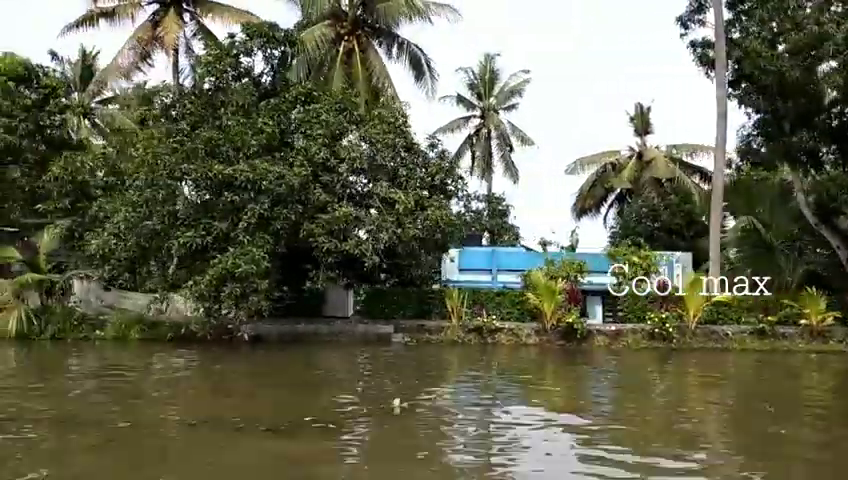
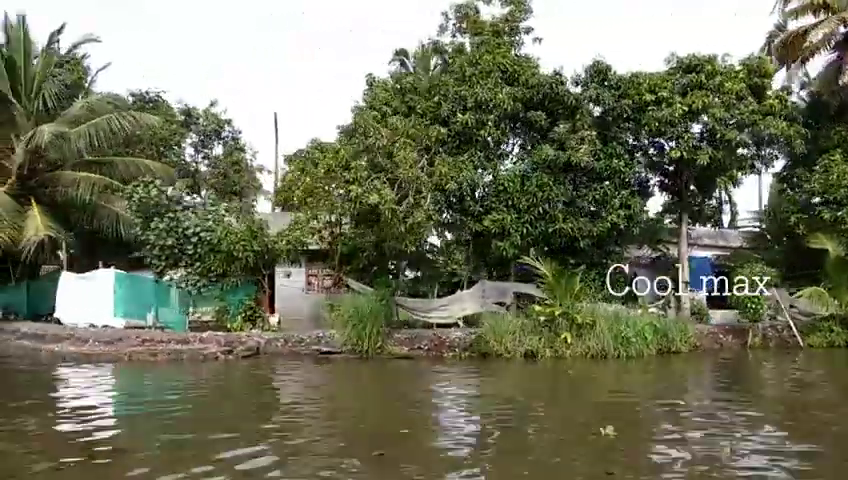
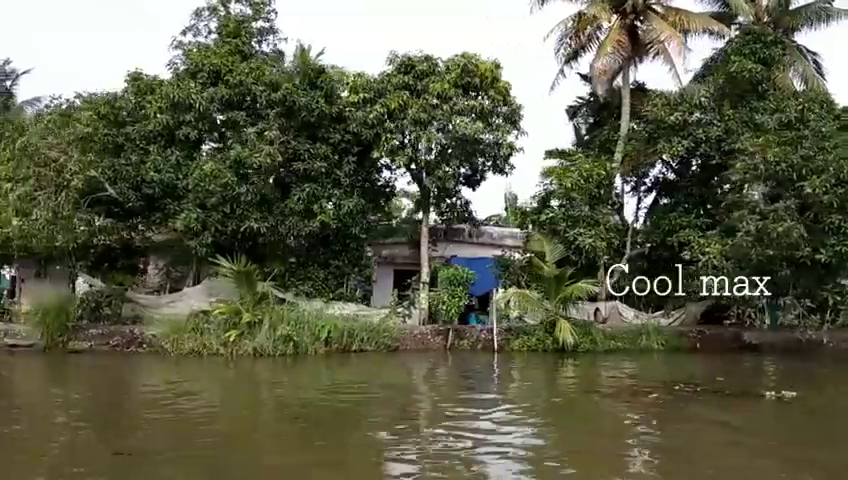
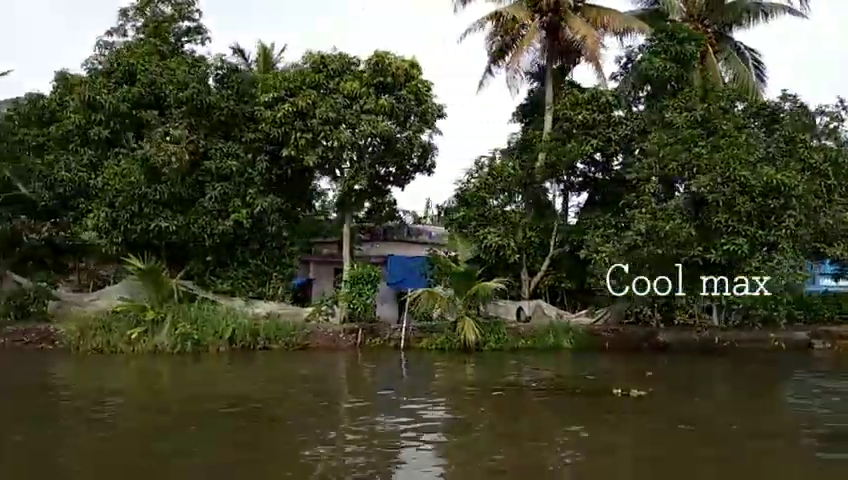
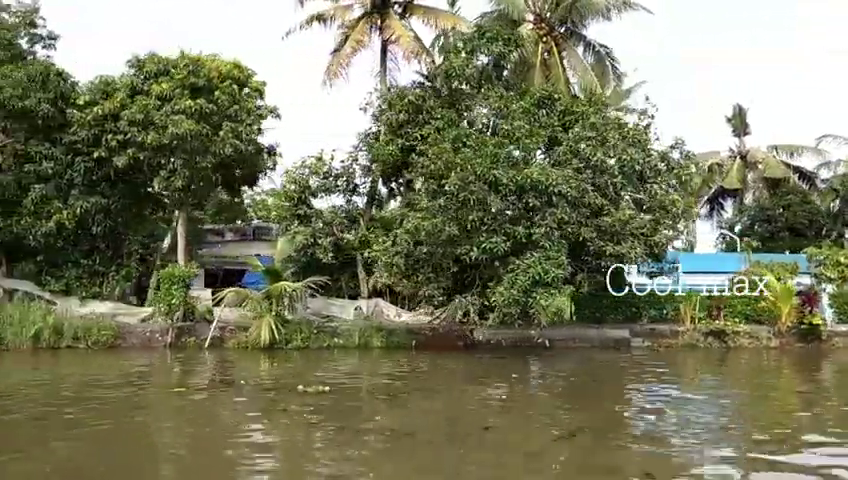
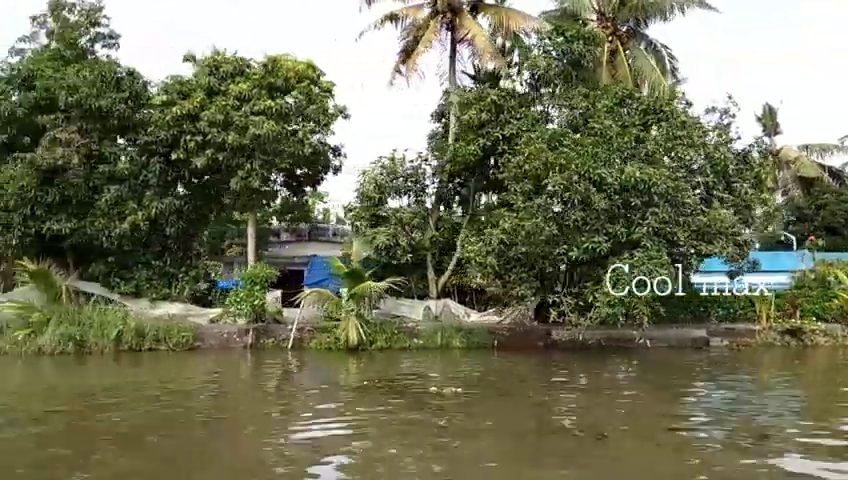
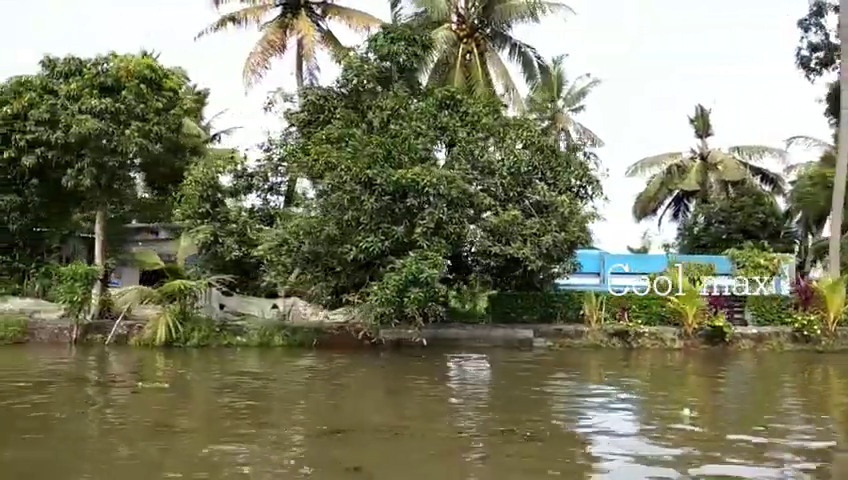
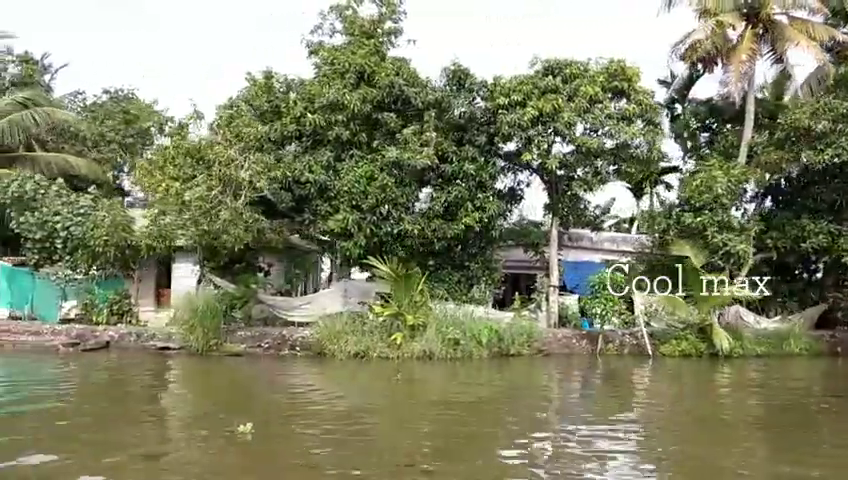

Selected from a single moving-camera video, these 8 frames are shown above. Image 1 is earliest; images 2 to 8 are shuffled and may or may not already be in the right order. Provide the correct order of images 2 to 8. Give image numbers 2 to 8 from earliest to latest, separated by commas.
7, 5, 6, 4, 3, 8, 2
